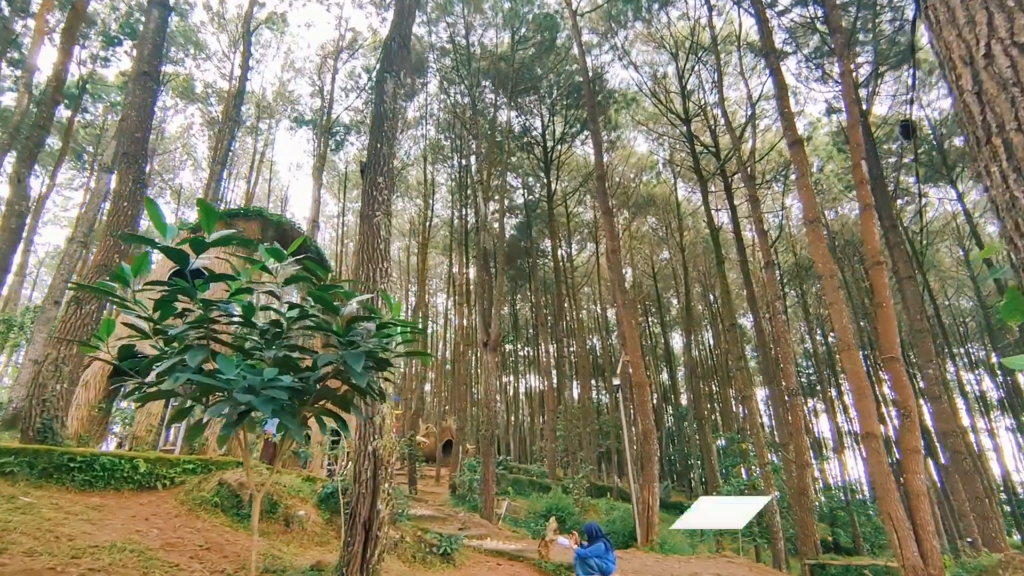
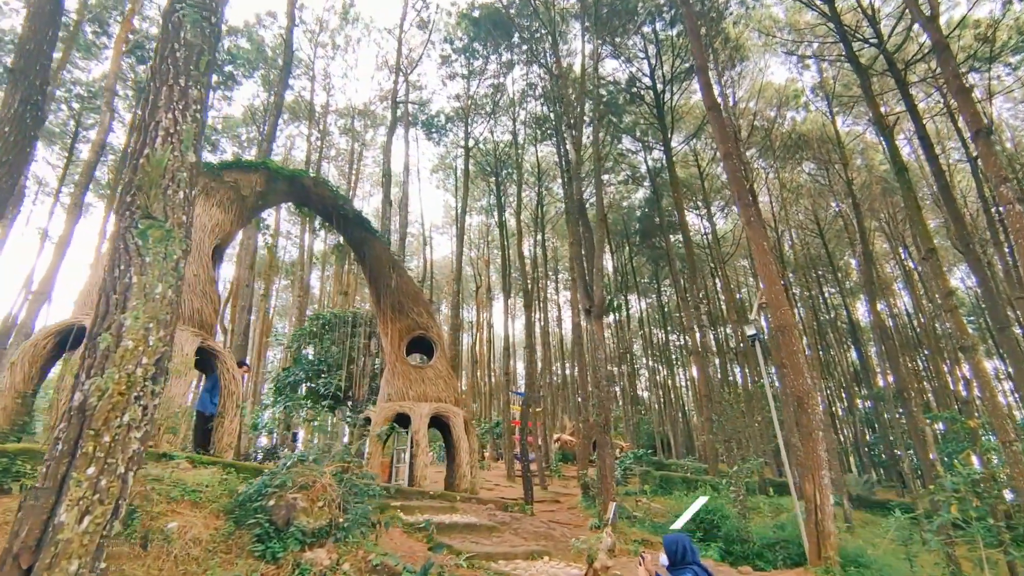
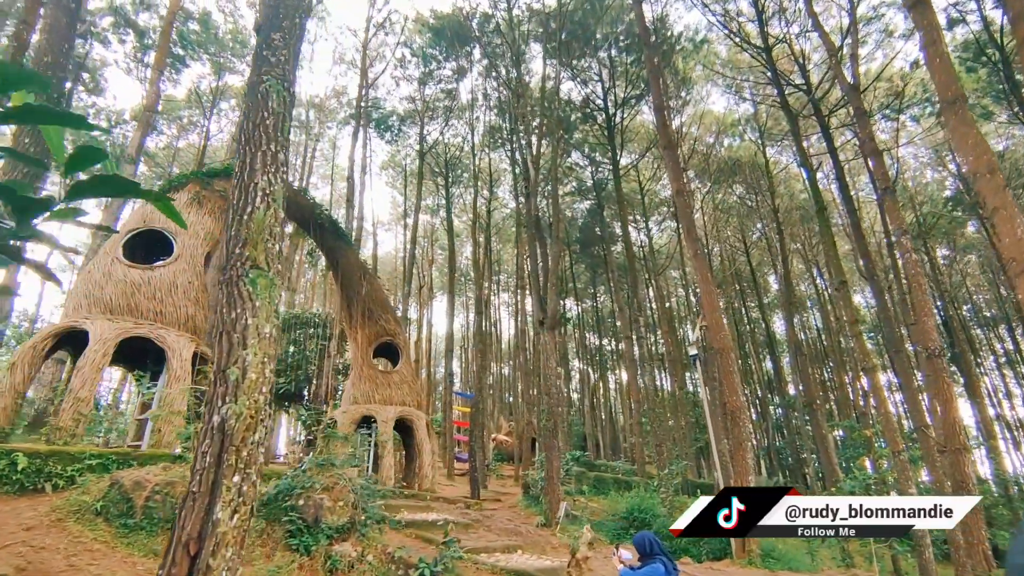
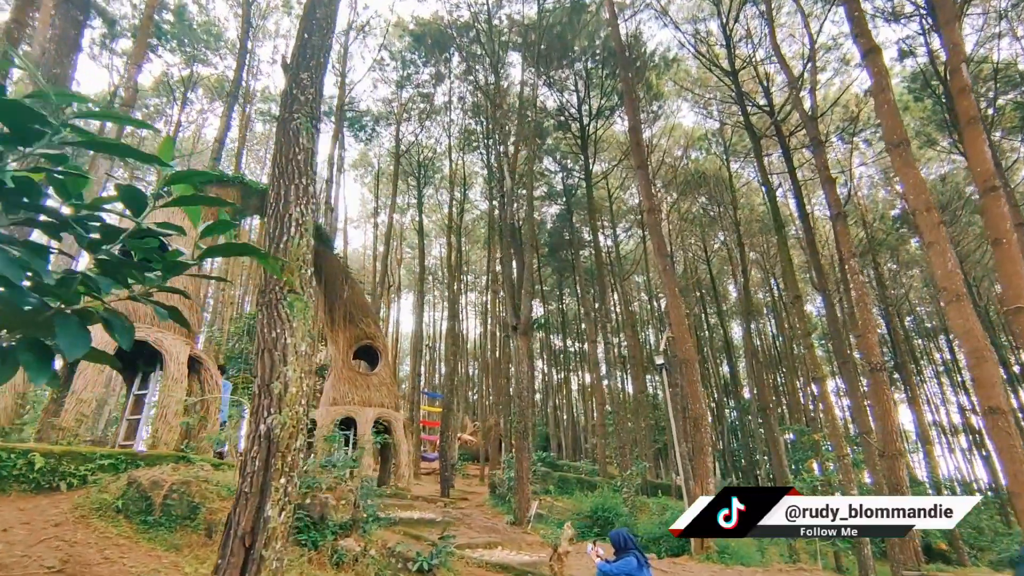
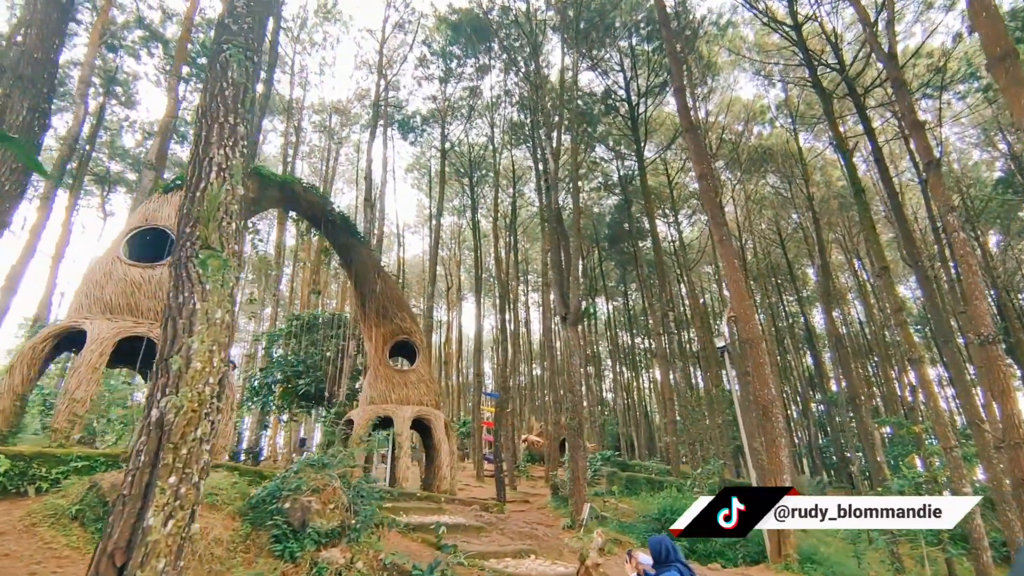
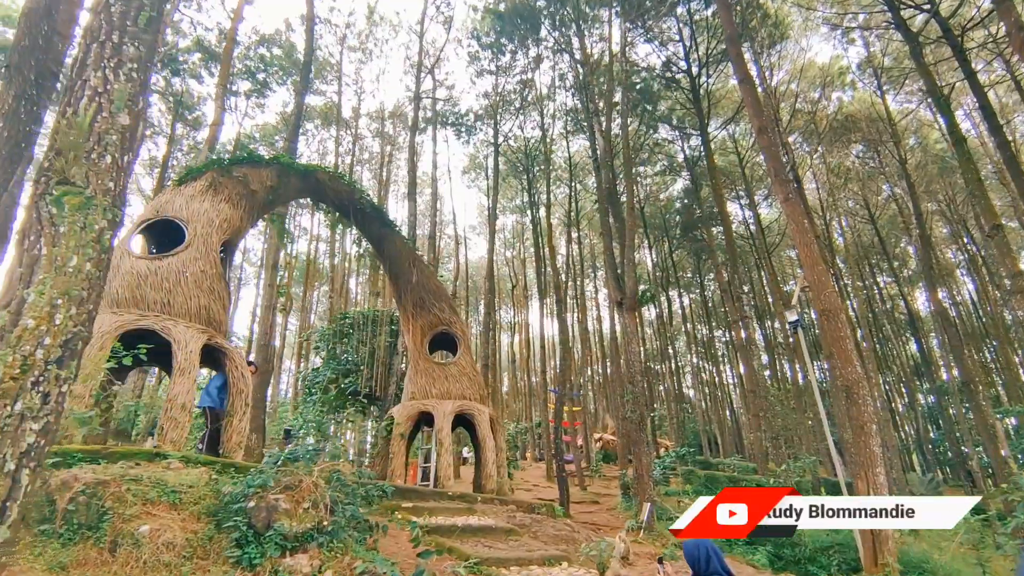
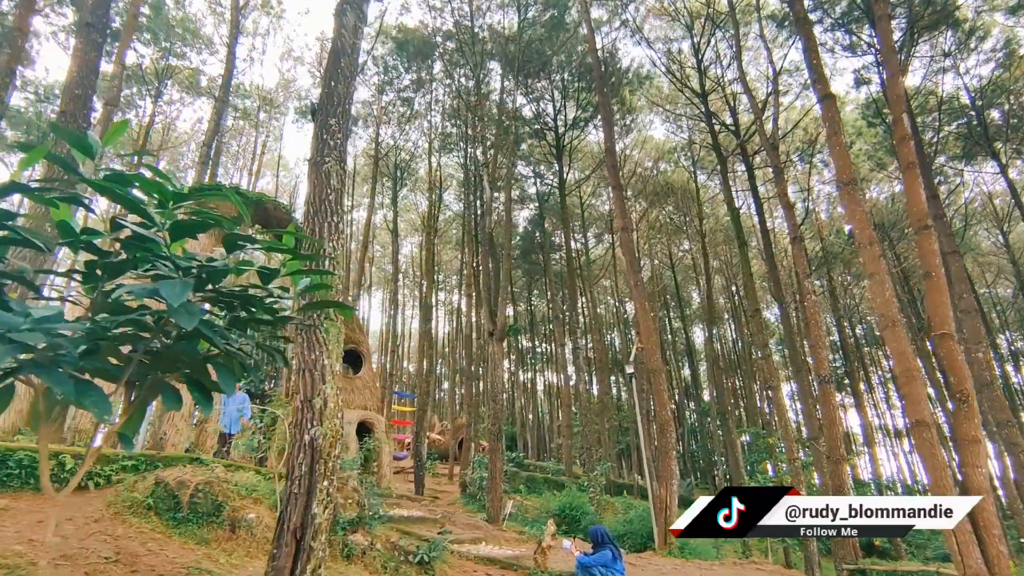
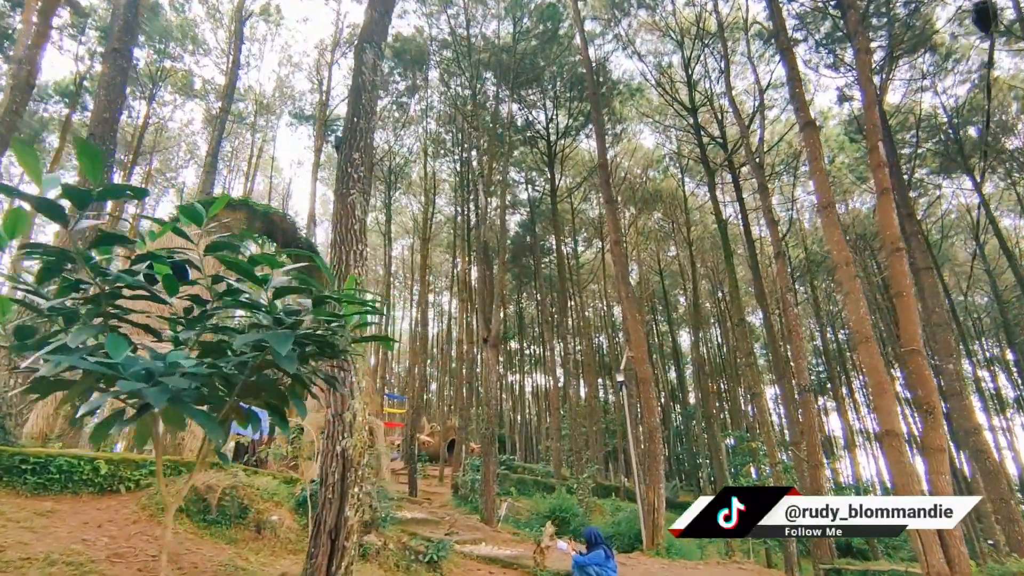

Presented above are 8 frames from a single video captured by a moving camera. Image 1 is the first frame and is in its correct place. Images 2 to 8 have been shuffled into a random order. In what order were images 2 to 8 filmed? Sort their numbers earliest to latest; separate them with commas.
8, 7, 4, 3, 5, 2, 6
